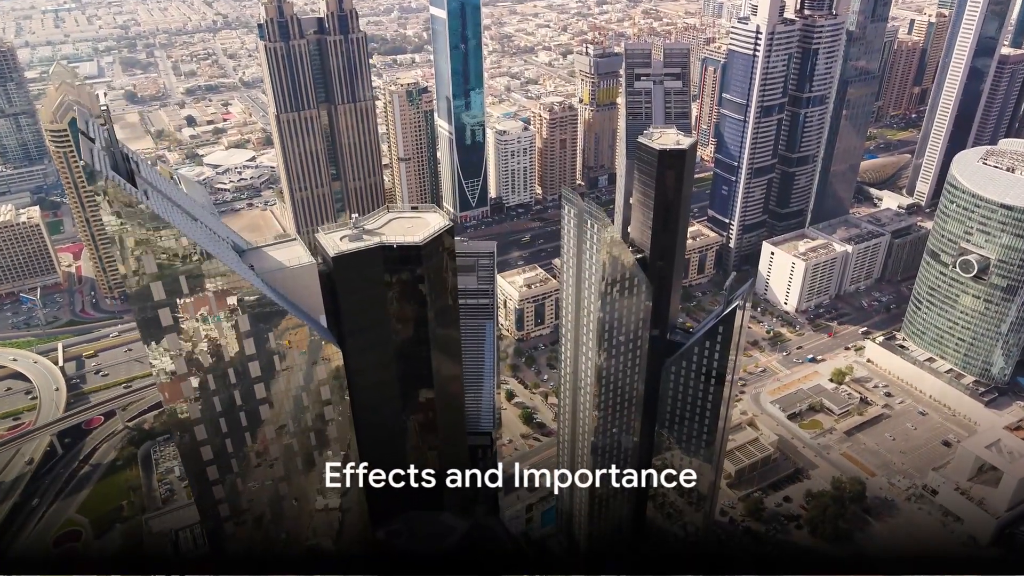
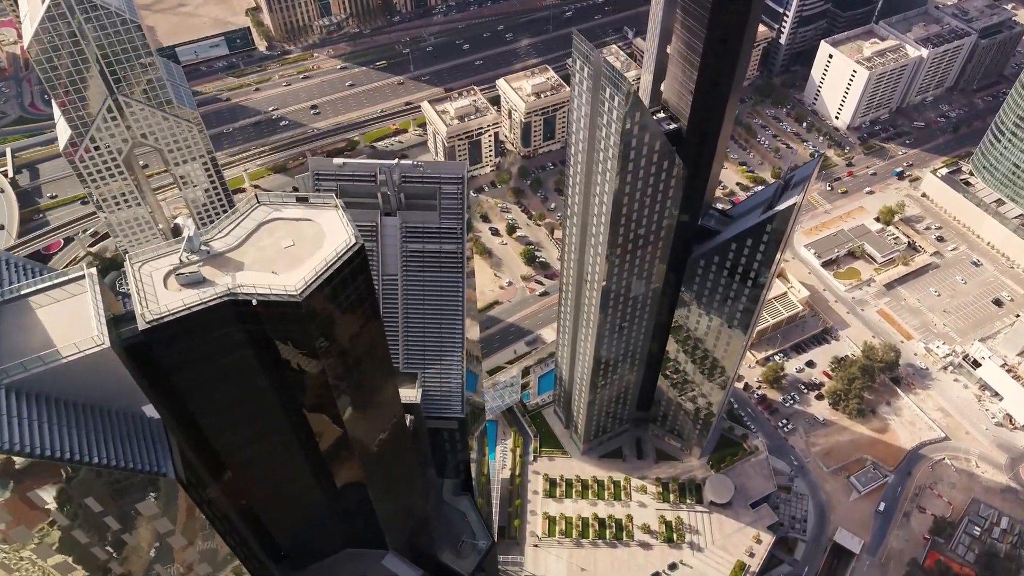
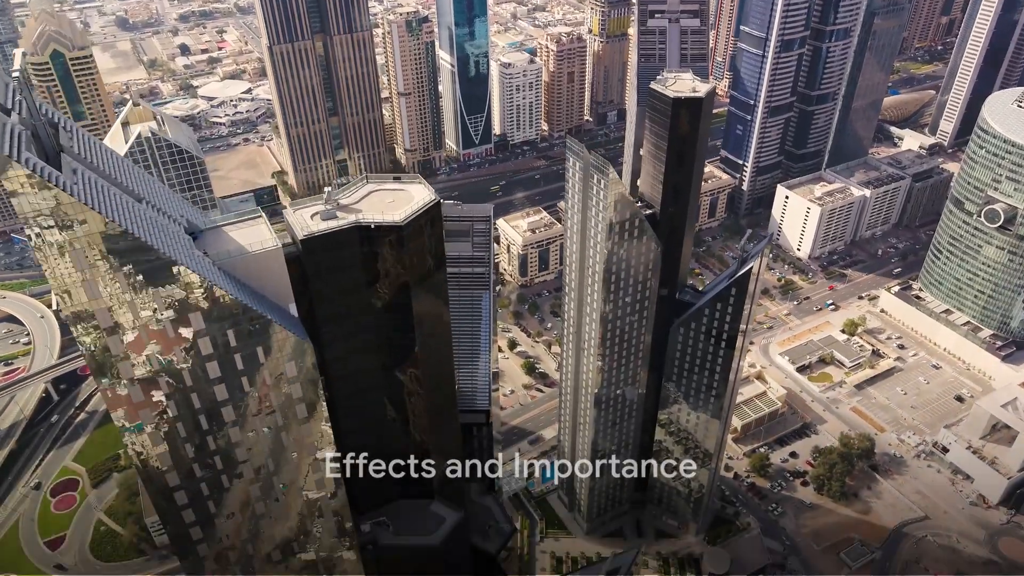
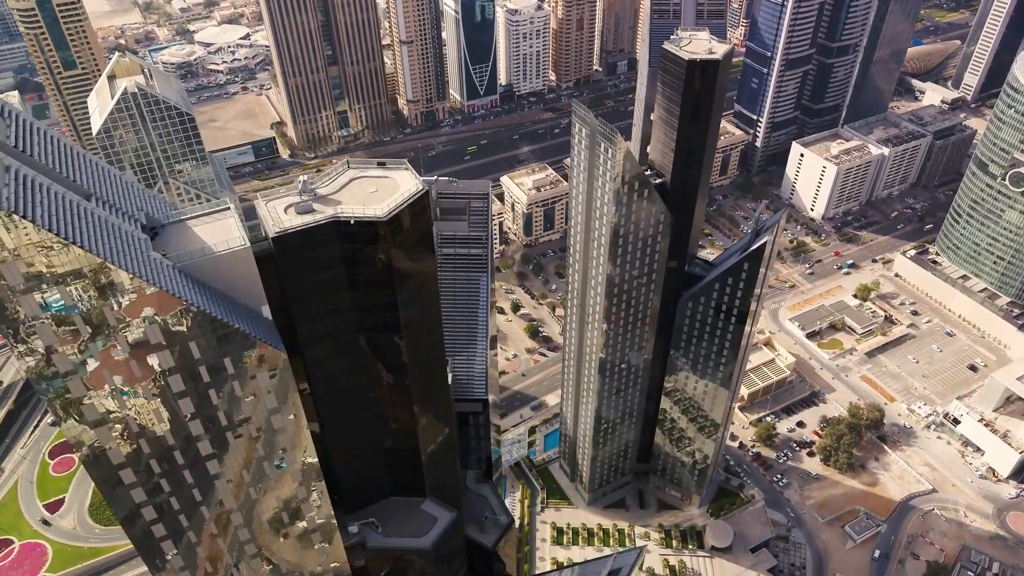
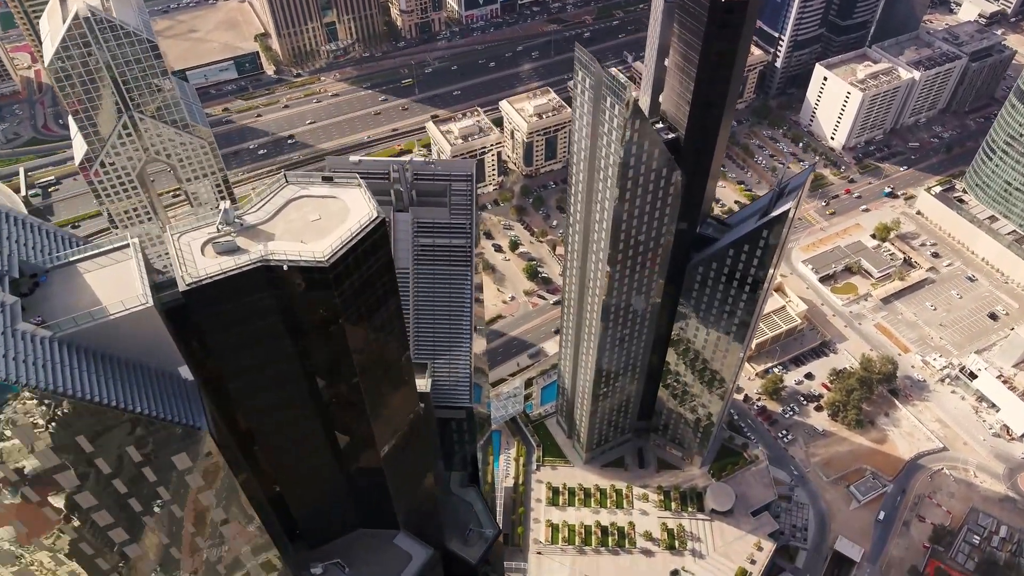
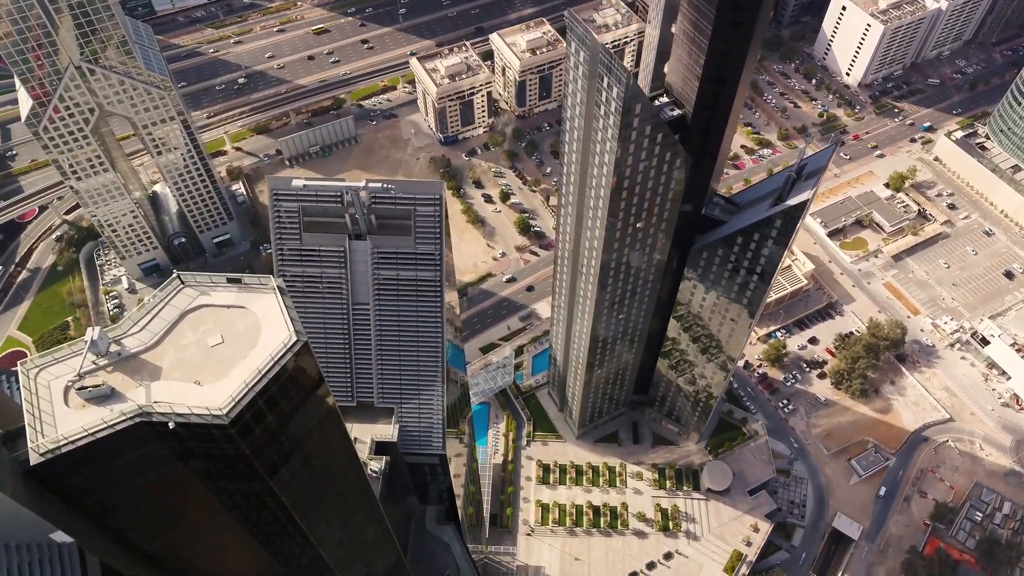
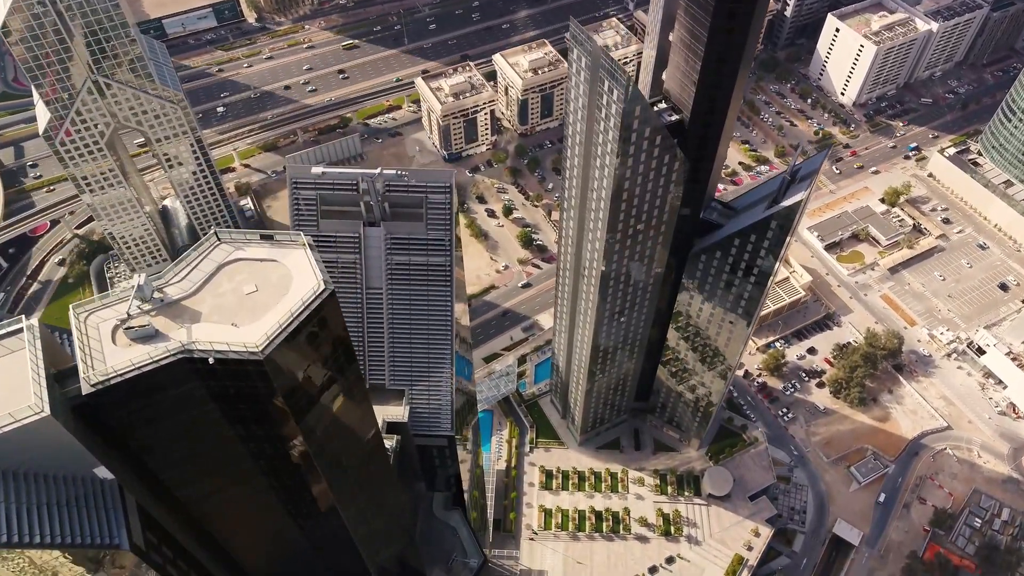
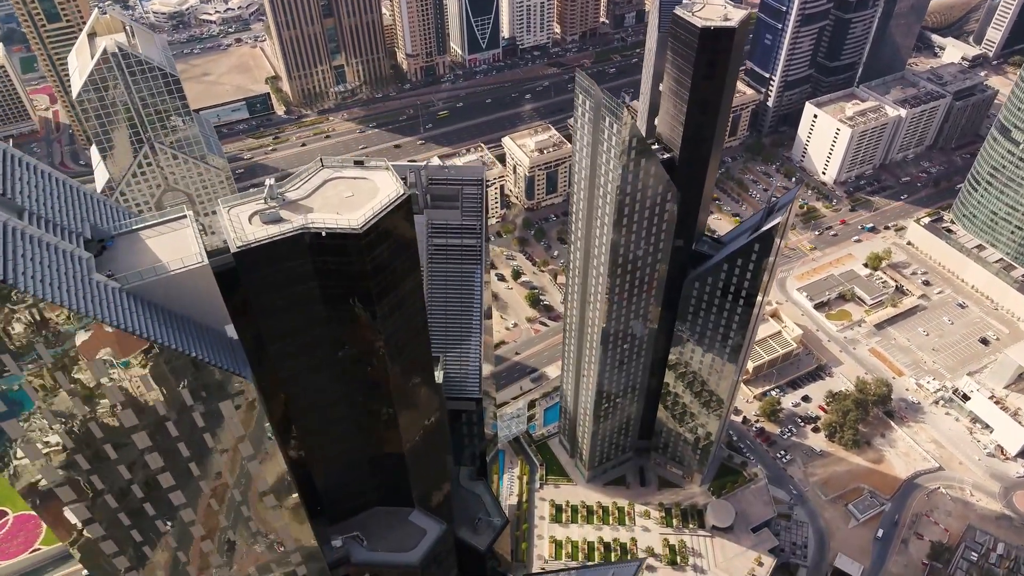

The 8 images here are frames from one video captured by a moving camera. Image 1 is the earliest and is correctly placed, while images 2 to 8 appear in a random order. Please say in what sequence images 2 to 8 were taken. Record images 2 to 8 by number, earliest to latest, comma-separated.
3, 4, 8, 5, 2, 7, 6
